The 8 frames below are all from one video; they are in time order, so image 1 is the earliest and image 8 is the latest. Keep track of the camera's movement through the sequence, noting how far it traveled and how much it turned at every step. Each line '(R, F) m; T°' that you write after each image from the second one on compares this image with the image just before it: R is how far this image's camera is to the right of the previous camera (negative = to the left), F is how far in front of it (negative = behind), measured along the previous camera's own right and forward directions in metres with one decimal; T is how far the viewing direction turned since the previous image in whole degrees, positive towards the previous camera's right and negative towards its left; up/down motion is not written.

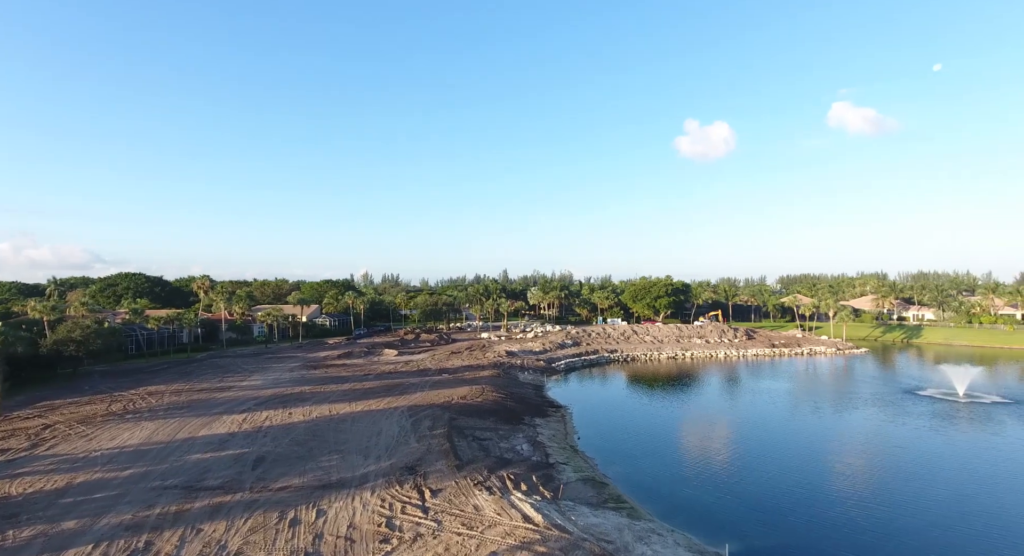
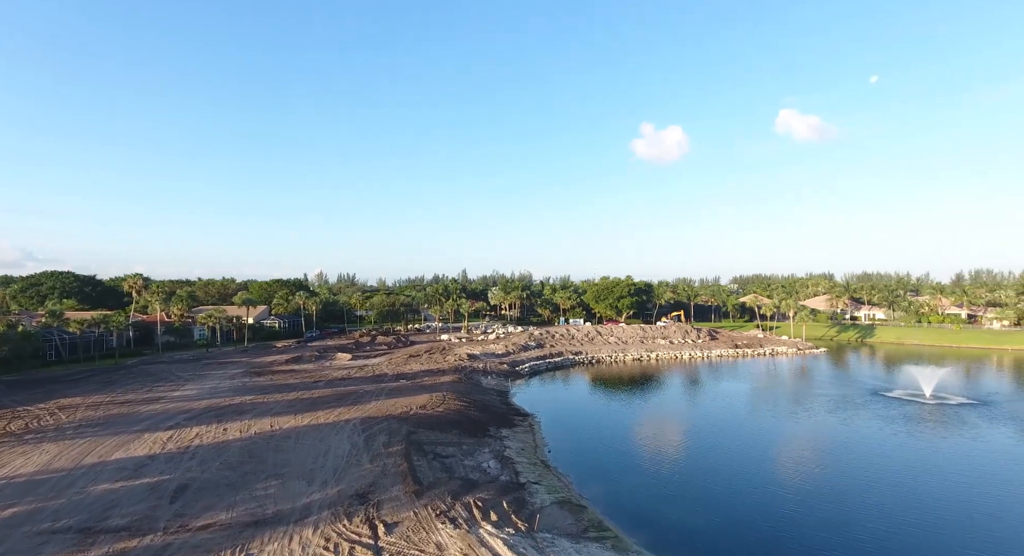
(-0.3, +2.8) m; +5°
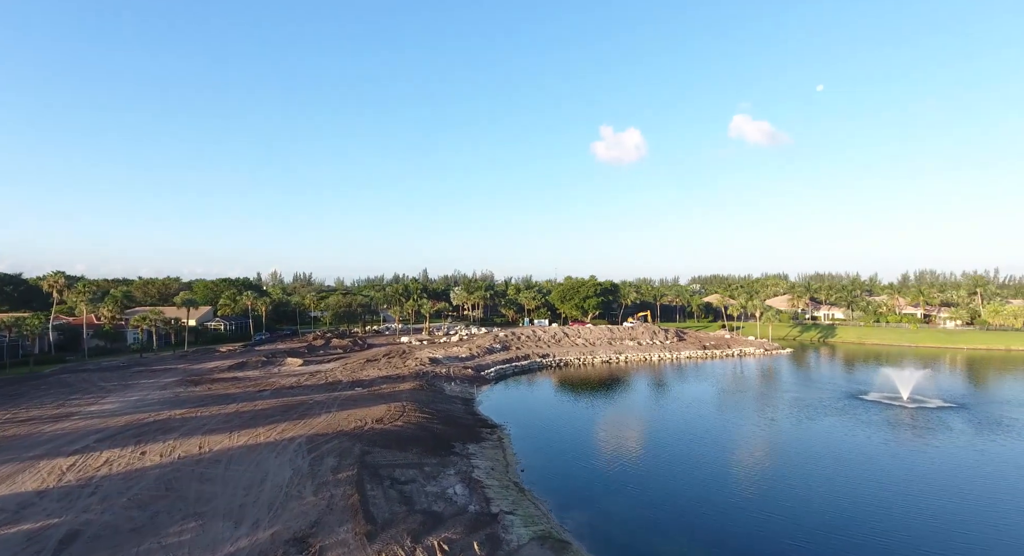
(-0.4, +3.2) m; +4°
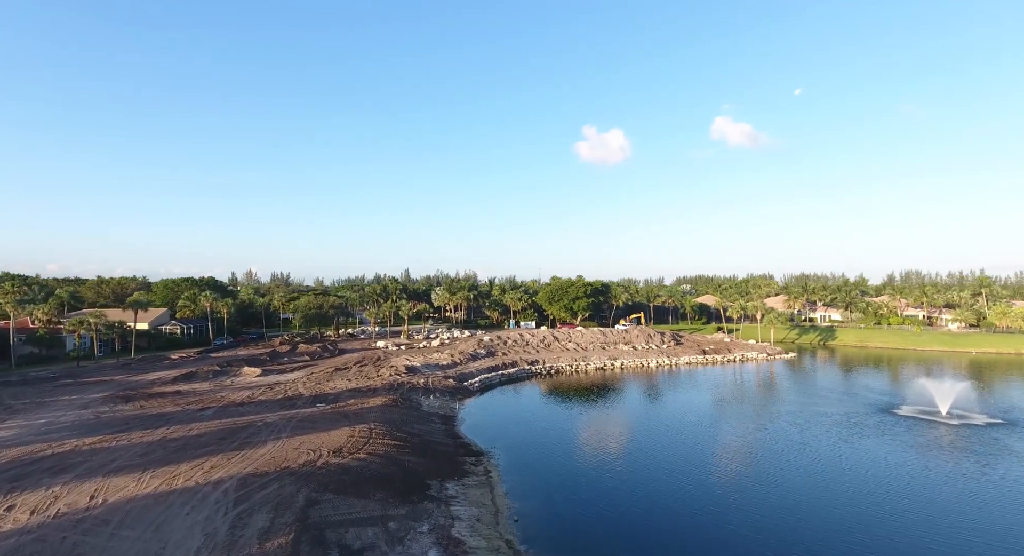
(-0.3, +5.7) m; +2°
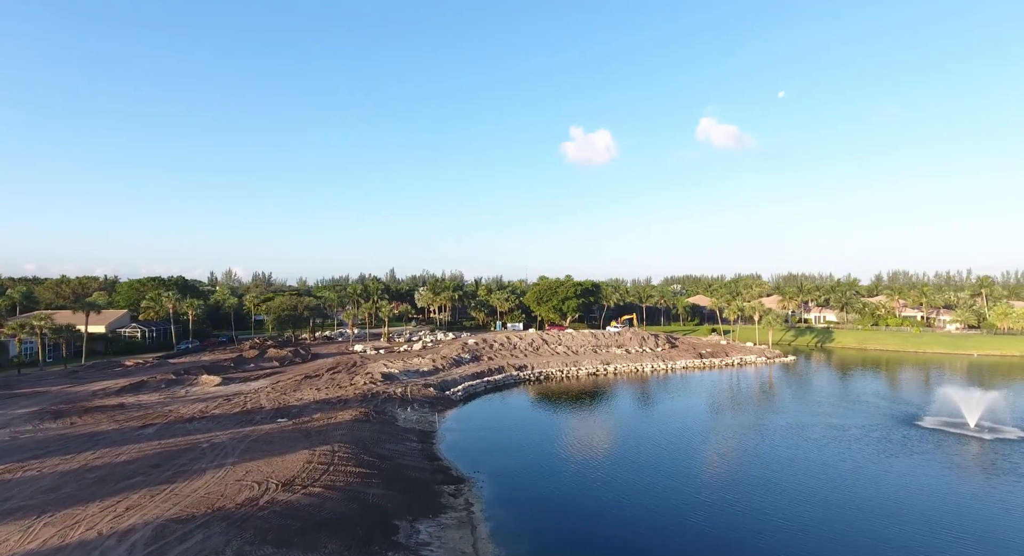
(0.0, +4.0) m; +1°
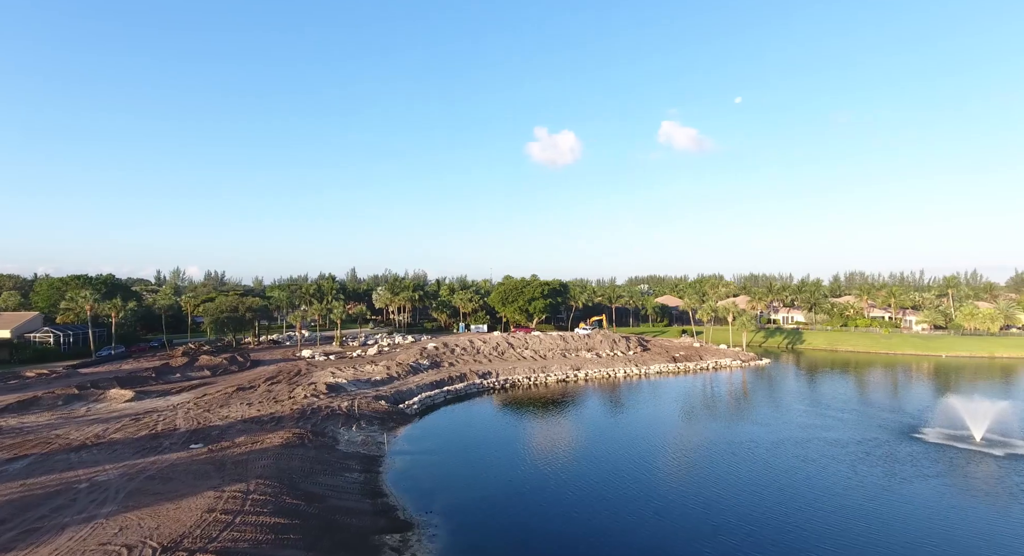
(+0.1, +4.6) m; +4°
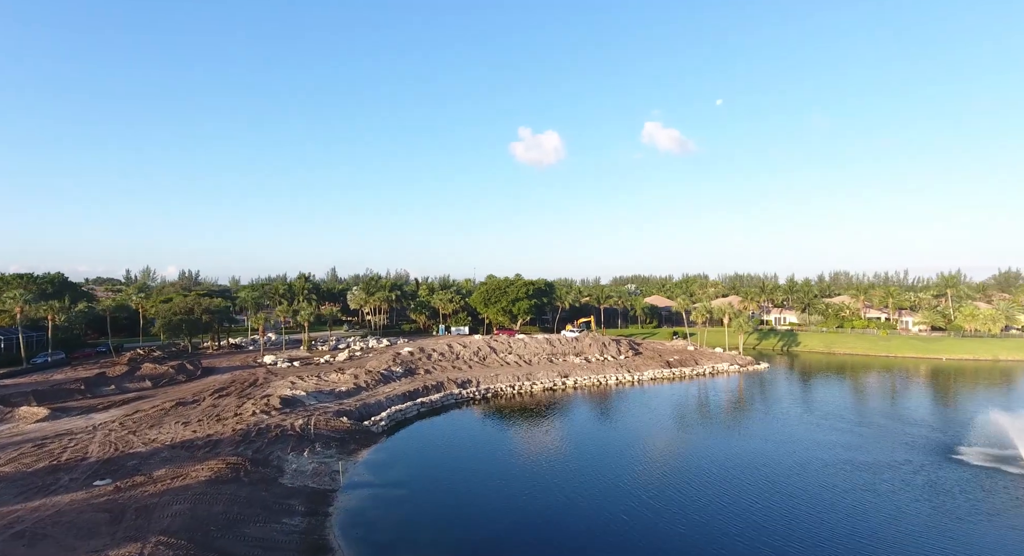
(+0.1, +4.7) m; +2°
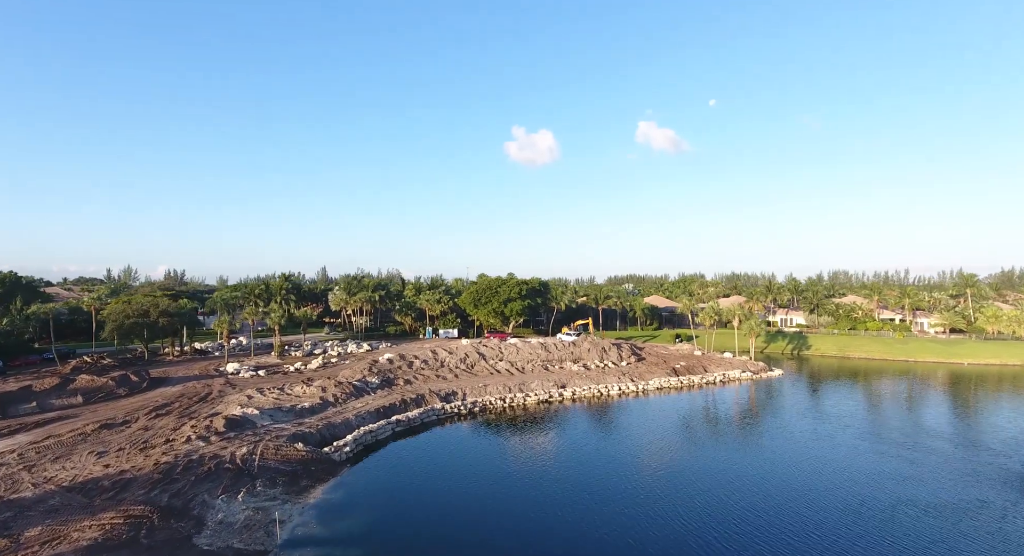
(+0.2, +5.4) m; +1°
